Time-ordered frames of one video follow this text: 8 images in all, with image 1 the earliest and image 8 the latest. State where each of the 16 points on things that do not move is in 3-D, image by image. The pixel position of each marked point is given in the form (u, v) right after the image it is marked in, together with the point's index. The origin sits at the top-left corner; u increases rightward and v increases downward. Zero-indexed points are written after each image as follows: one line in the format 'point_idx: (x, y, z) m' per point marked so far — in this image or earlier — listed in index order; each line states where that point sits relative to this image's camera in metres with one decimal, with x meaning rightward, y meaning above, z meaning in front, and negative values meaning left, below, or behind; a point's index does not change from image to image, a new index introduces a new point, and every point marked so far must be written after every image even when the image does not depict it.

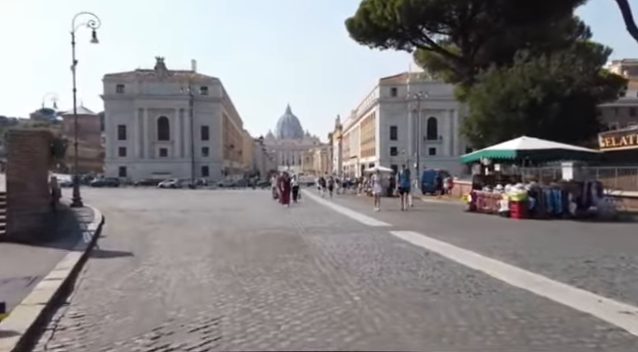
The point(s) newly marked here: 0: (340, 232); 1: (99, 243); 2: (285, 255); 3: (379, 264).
0: (+0.6, -1.6, +14.5) m
1: (-5.9, -1.8, +14.2) m
2: (-0.7, -1.6, +10.6) m
3: (+1.0, -1.5, +8.9) m
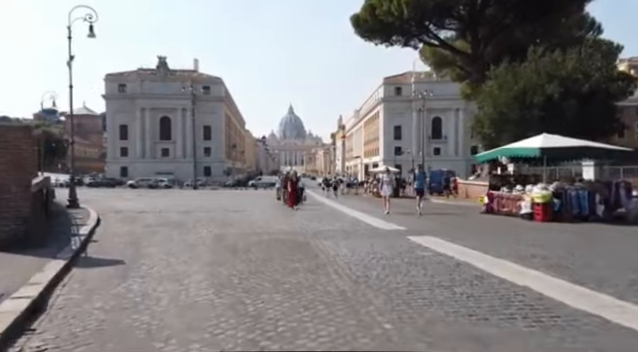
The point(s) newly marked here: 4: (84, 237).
0: (+0.8, -1.6, +13.2) m
1: (-5.7, -1.8, +12.9) m
2: (-0.4, -1.6, +9.3) m
3: (+1.2, -1.5, +7.6) m
4: (-6.5, -1.7, +14.6) m
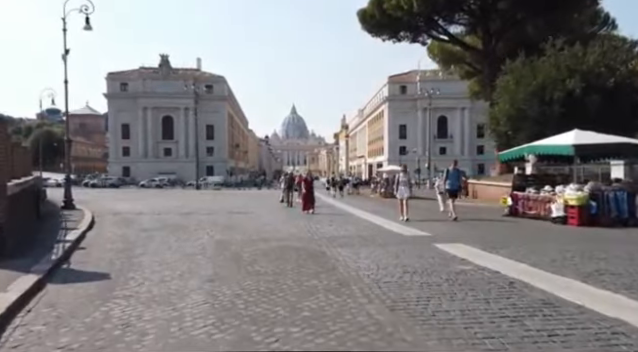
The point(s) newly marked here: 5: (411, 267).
0: (+1.2, -1.6, +11.7) m
1: (-5.3, -1.8, +11.4) m
2: (-0.1, -1.6, +7.8) m
3: (+1.5, -1.5, +6.1) m
4: (-6.2, -1.7, +13.0) m
5: (+1.5, -1.5, +8.6) m
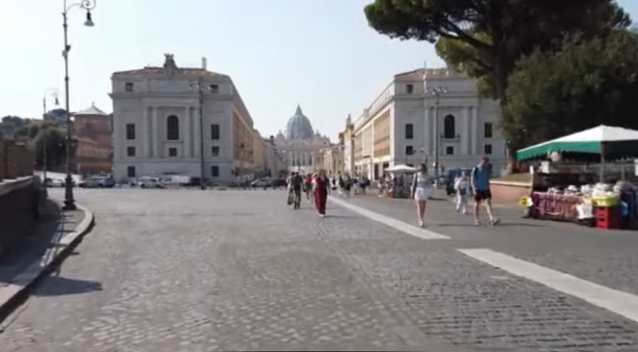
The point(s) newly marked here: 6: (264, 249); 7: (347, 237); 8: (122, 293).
0: (+1.4, -1.5, +10.7) m
1: (-5.1, -1.8, +10.5) m
2: (+0.1, -1.5, +6.8) m
3: (+1.8, -1.5, +5.1) m
4: (-5.9, -1.7, +12.1) m
5: (+1.7, -1.5, +7.6) m
6: (-1.2, -1.6, +11.8) m
7: (+0.7, -1.6, +13.6) m
8: (-2.9, -1.7, +7.8) m
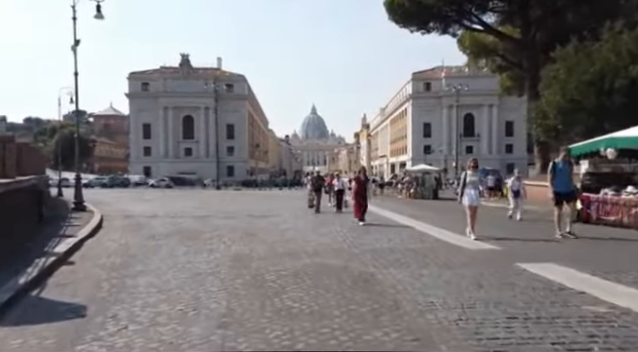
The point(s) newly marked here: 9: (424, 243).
0: (+1.9, -1.5, +9.0) m
1: (-4.6, -1.8, +9.0) m
2: (+0.5, -1.5, +5.1) m
3: (+2.1, -1.4, +3.3) m
4: (-5.4, -1.7, +10.6) m
5: (+2.2, -1.5, +5.9) m
6: (-0.7, -1.6, +10.2) m
7: (+1.4, -1.6, +11.9) m
8: (-2.5, -1.7, +6.2) m
9: (+2.4, -1.5, +11.9) m
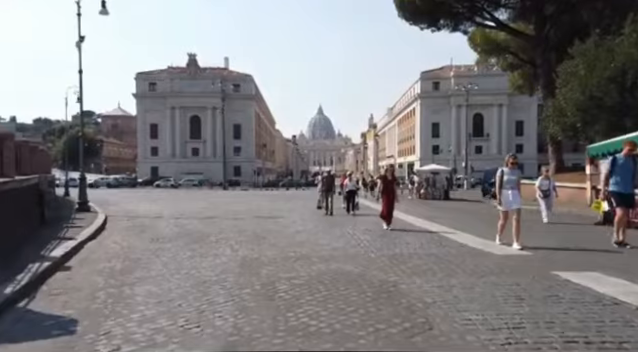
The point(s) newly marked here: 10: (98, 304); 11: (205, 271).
0: (+2.2, -1.5, +8.2) m
1: (-4.3, -1.8, +8.2) m
2: (+0.7, -1.5, +4.3) m
3: (+2.3, -1.4, +2.5) m
4: (-5.1, -1.7, +9.9) m
5: (+2.4, -1.4, +5.0) m
6: (-0.4, -1.6, +9.4) m
7: (+1.6, -1.6, +11.1) m
8: (-2.3, -1.7, +5.4) m
9: (+2.7, -1.5, +11.0) m
10: (-3.0, -1.8, +7.2) m
11: (-2.1, -1.7, +9.5) m
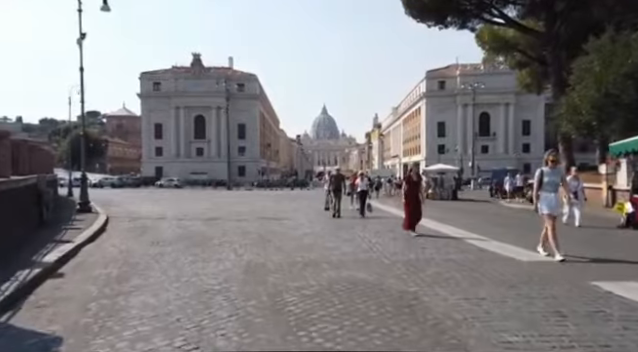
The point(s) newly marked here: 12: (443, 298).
0: (+2.4, -1.5, +7.4) m
1: (-4.1, -1.8, +7.5) m
2: (+0.9, -1.5, +3.6) m
3: (+2.4, -1.4, +1.8) m
4: (-4.9, -1.7, +9.2) m
5: (+2.5, -1.4, +4.3) m
6: (-0.2, -1.6, +8.6) m
7: (+1.8, -1.6, +10.3) m
8: (-2.1, -1.7, +4.7) m
9: (+2.9, -1.5, +10.3) m
10: (-2.9, -1.8, +6.5) m
11: (-1.9, -1.7, +8.8) m
12: (+1.5, -1.5, +6.6) m
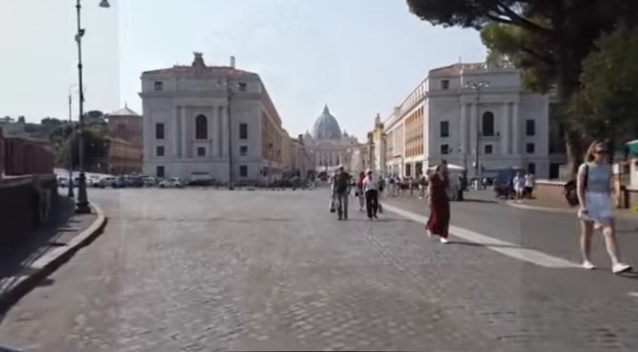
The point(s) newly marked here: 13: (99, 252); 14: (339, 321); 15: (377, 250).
0: (+2.5, -1.5, +6.7) m
1: (-4.0, -1.8, +6.9) m
2: (+1.0, -1.5, +2.9) m
3: (+2.5, -1.4, +1.1) m
4: (-4.7, -1.7, +8.5) m
5: (+2.7, -1.4, +3.6) m
6: (-0.1, -1.6, +7.9) m
7: (+2.0, -1.6, +9.7) m
8: (-2.0, -1.7, +4.0) m
9: (+3.0, -1.5, +9.6) m
10: (-2.7, -1.8, +5.8) m
11: (-1.8, -1.7, +8.1) m
12: (+1.7, -1.5, +6.0) m
13: (-5.3, -1.8, +12.6) m
14: (+0.2, -1.6, +5.7) m
15: (+1.2, -1.6, +11.4) m
